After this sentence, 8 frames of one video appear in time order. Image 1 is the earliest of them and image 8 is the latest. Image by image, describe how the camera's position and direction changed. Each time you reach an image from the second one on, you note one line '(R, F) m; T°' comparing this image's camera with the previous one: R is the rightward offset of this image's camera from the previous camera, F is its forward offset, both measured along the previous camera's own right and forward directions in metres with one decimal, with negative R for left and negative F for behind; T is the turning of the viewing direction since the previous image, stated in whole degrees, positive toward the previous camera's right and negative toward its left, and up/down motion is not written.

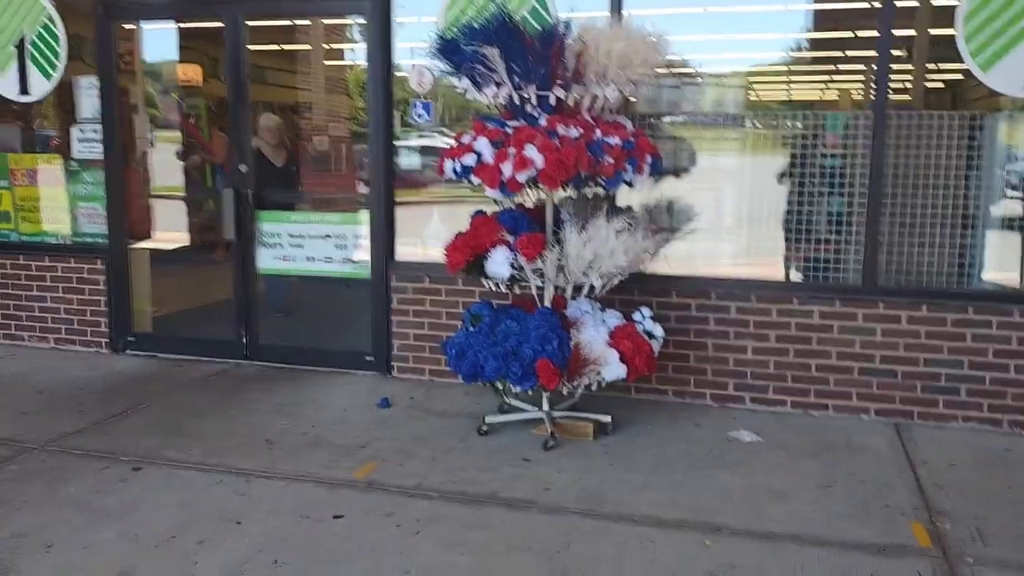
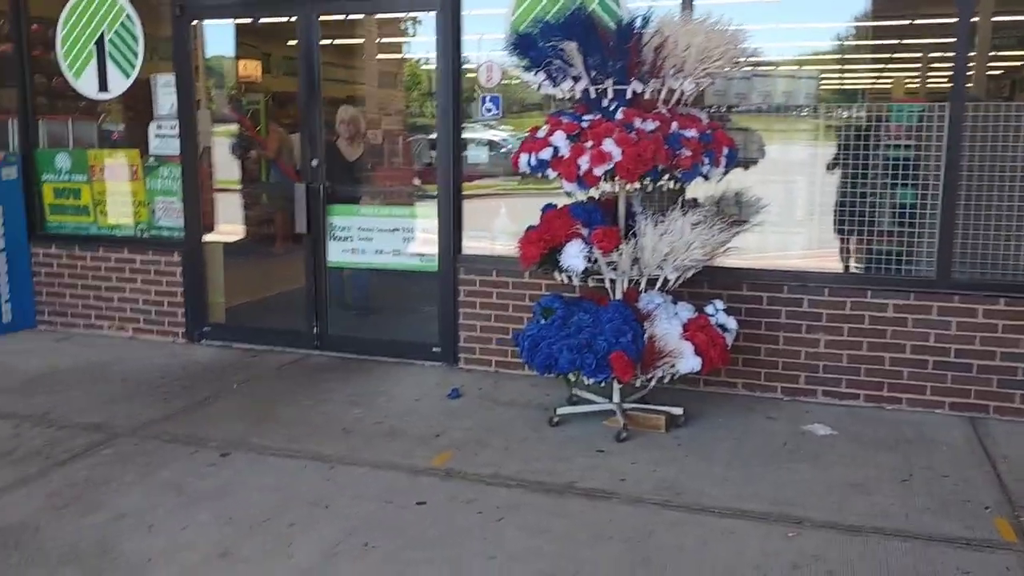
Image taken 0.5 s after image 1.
(-0.2, -0.1) m; -3°
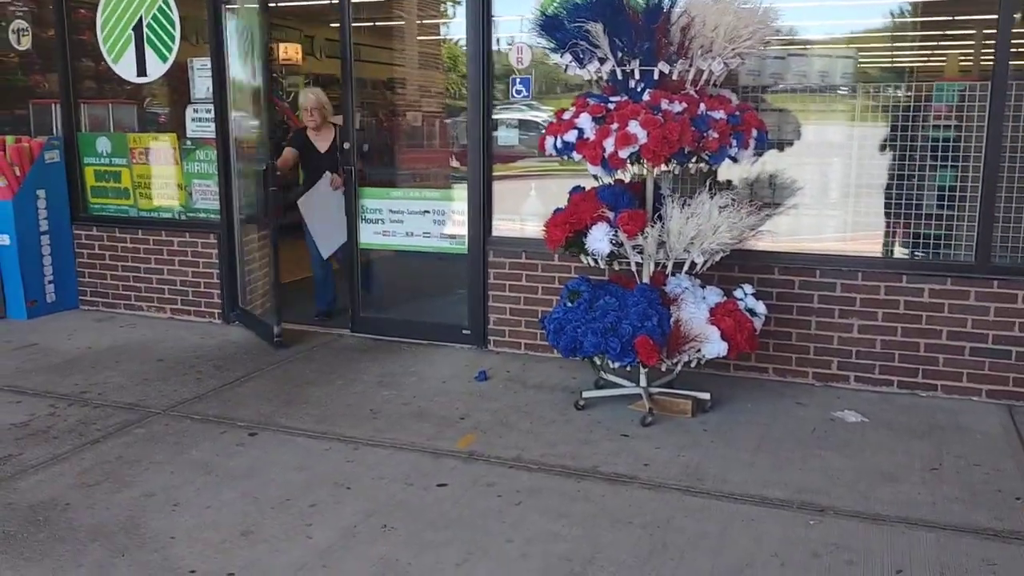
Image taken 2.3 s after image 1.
(+0.1, 0.0) m; -3°
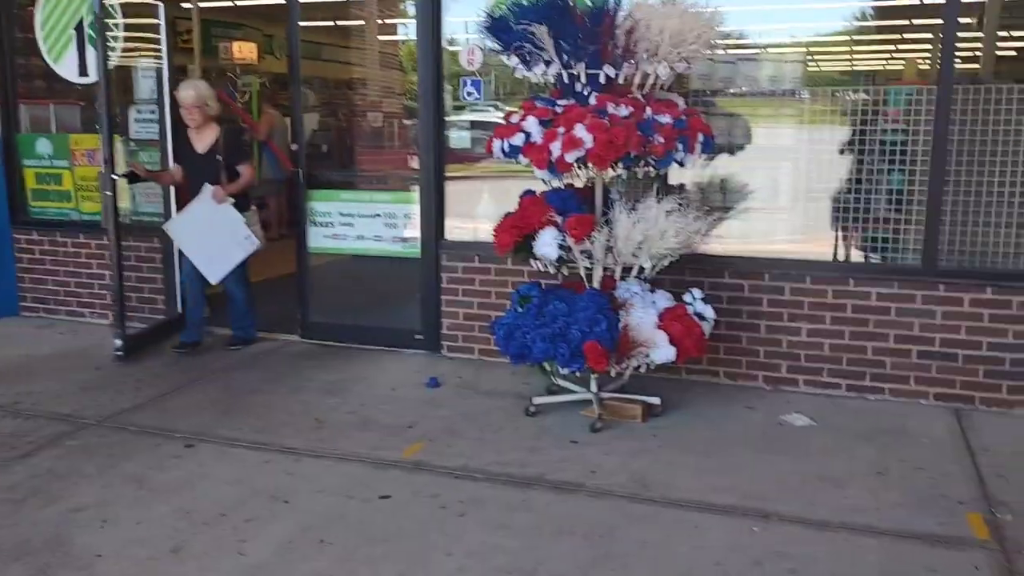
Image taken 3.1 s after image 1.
(+0.1, +0.1) m; +2°
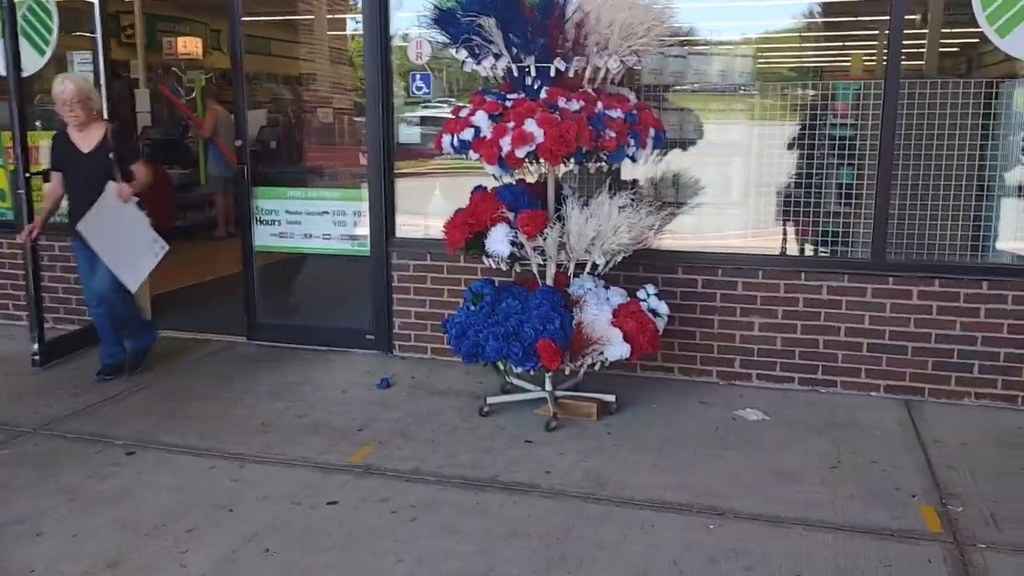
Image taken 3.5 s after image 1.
(0.0, +0.1) m; +3°
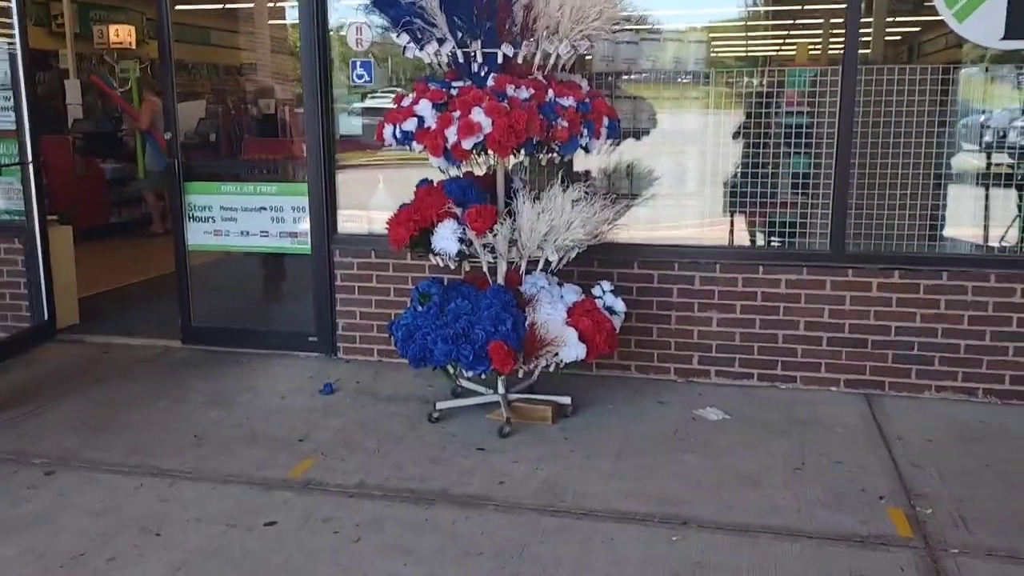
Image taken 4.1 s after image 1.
(0.0, +0.2) m; +3°
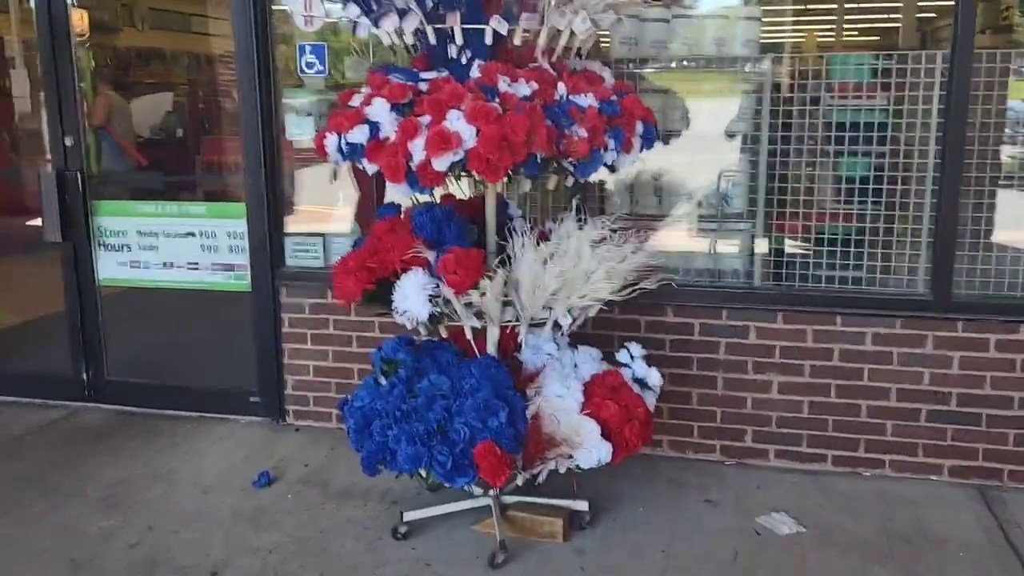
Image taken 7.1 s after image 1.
(0.0, +1.2) m; 0°
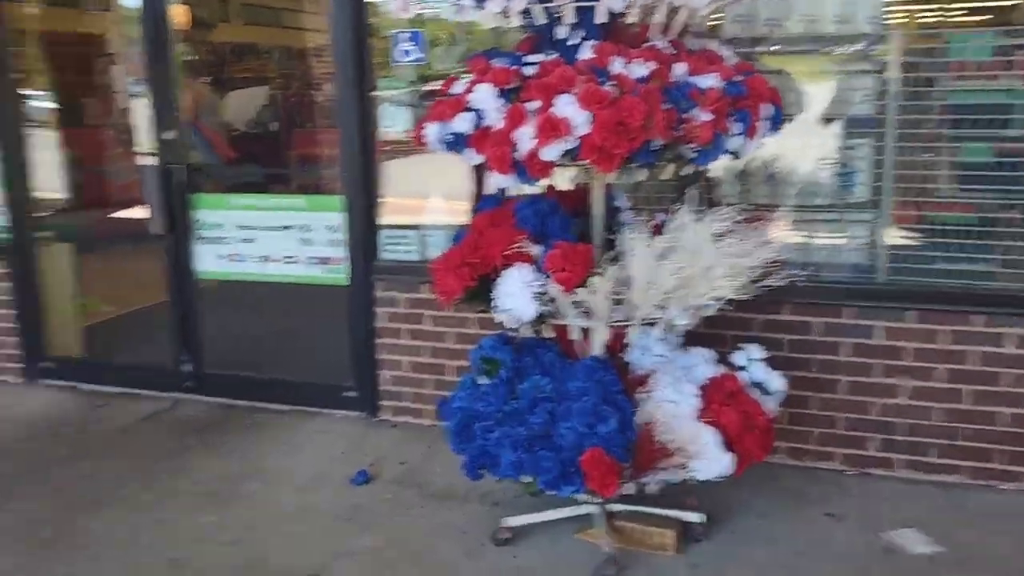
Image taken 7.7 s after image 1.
(-0.1, +0.2) m; -5°
